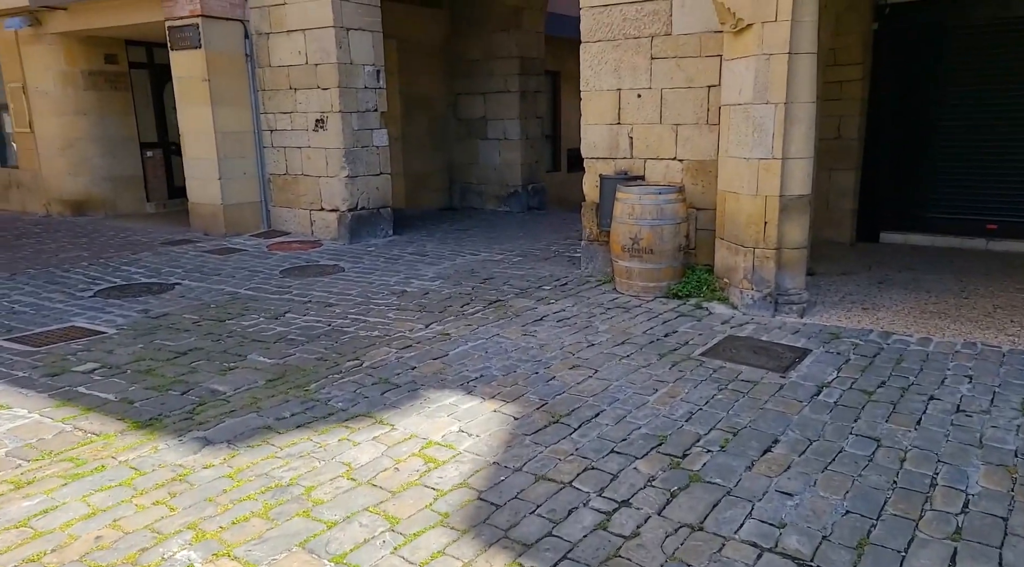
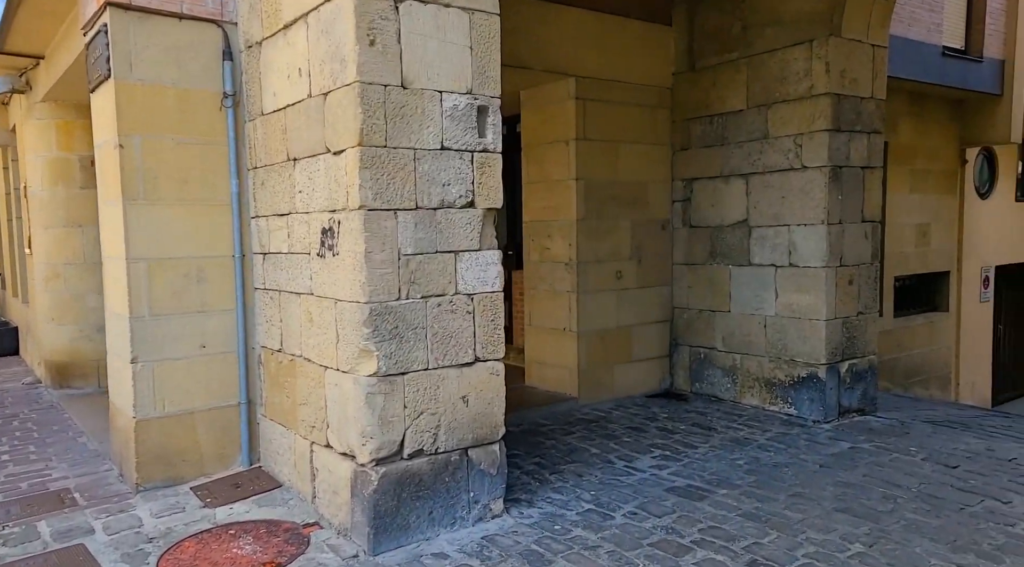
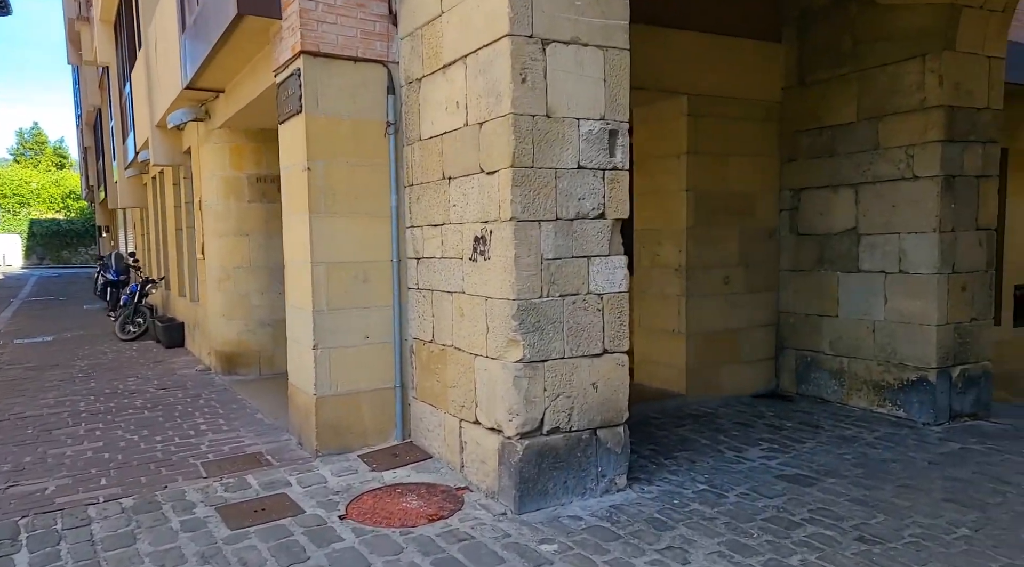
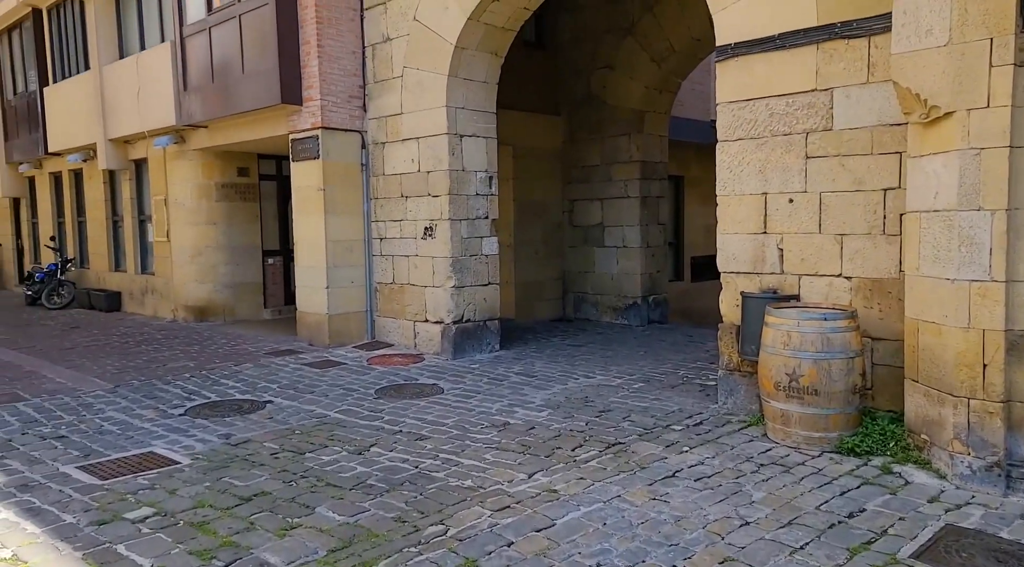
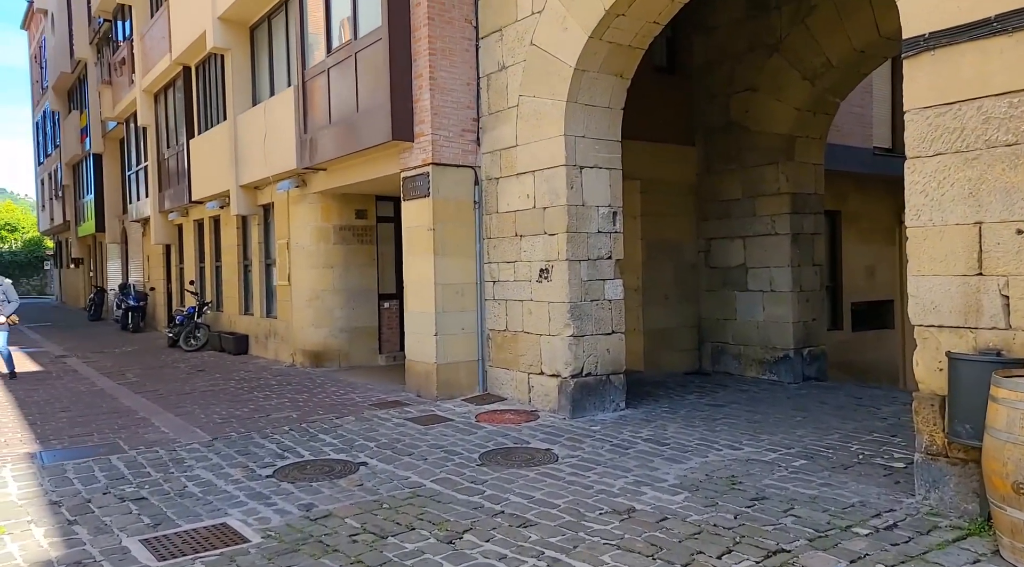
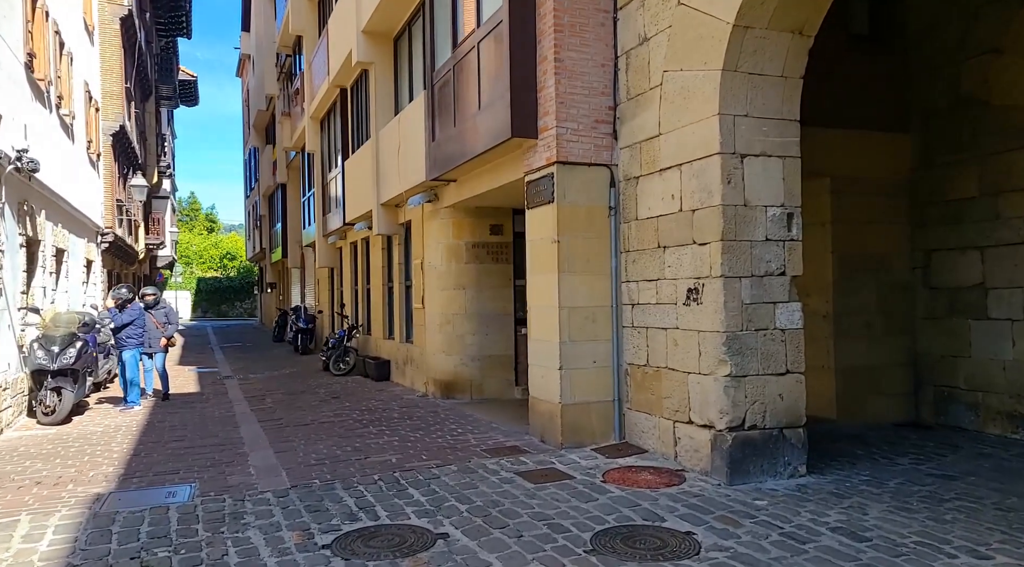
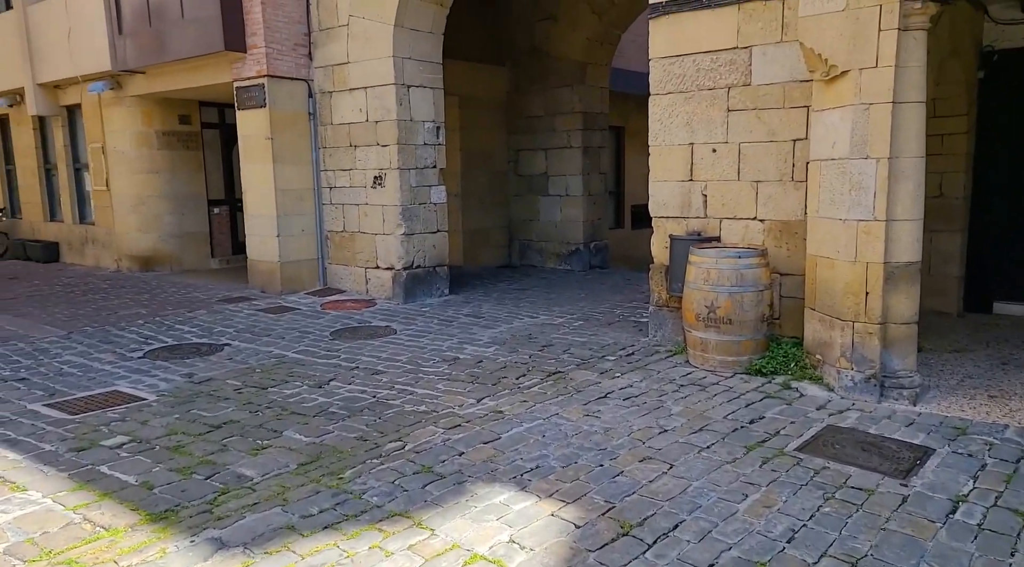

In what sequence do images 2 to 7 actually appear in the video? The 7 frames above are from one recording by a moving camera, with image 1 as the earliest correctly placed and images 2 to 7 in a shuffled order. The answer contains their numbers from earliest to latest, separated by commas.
7, 4, 5, 6, 3, 2
